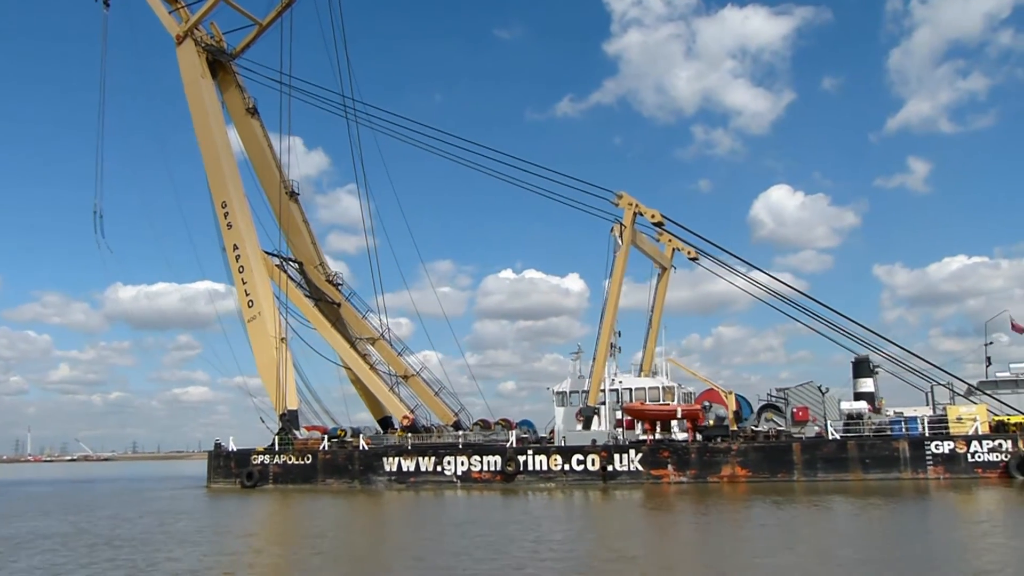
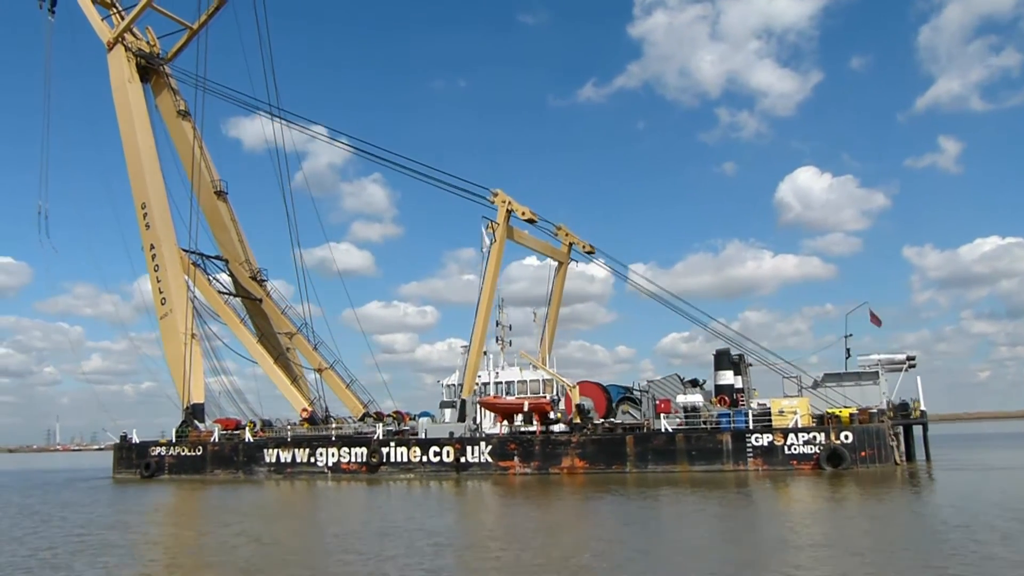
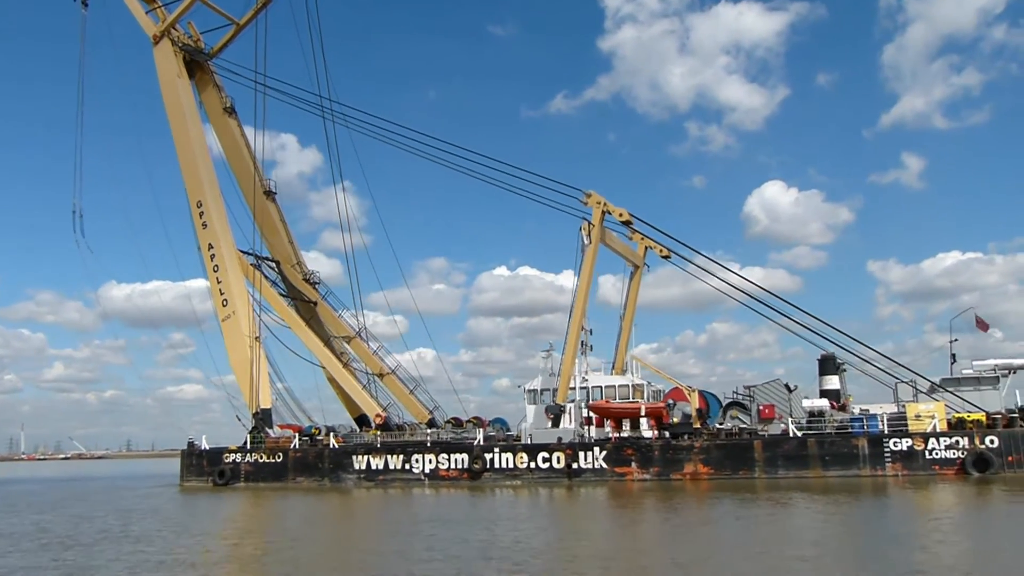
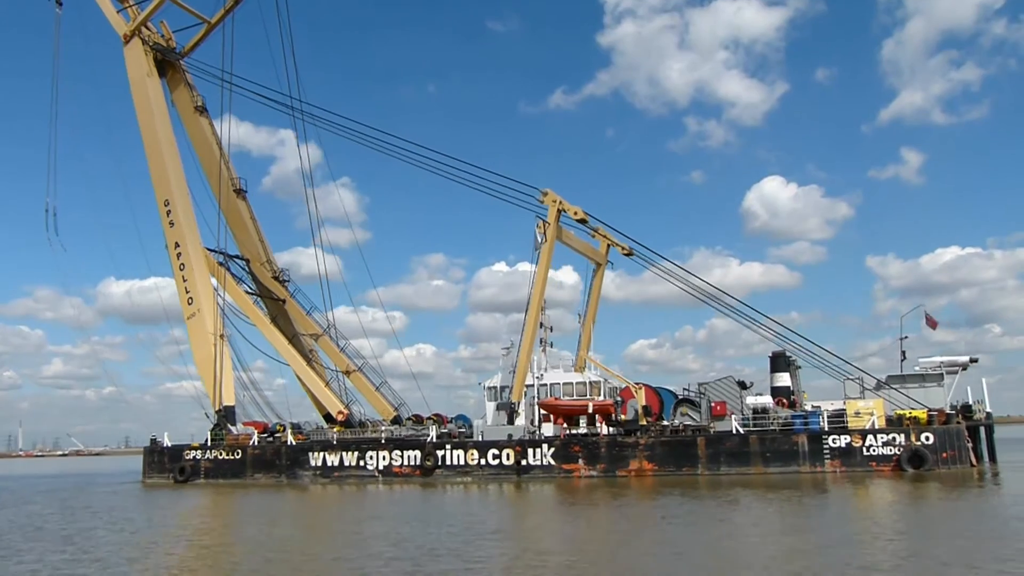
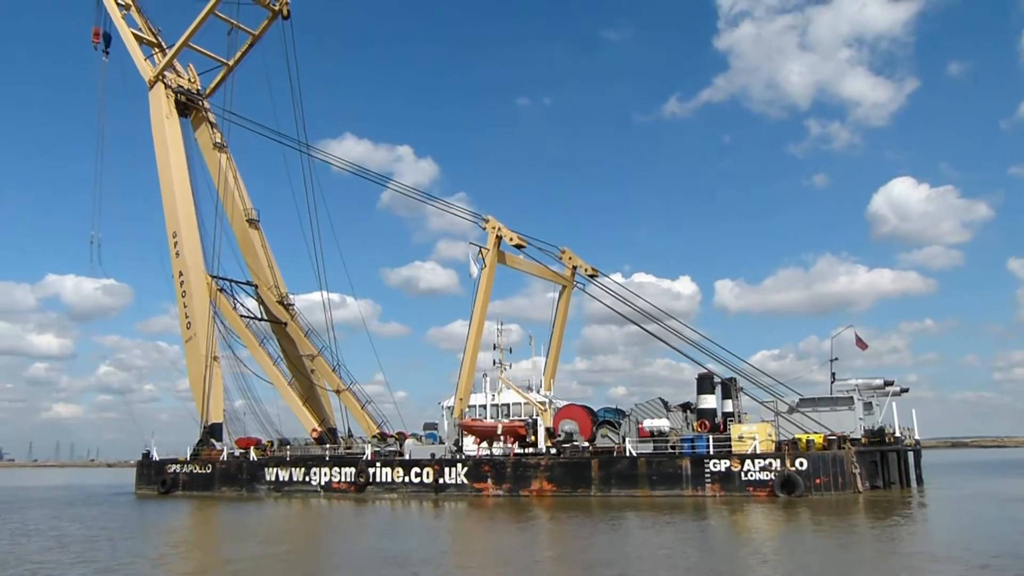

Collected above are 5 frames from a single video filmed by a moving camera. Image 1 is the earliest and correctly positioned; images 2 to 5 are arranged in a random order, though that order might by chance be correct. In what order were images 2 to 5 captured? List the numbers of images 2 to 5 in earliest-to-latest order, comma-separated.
3, 4, 2, 5
